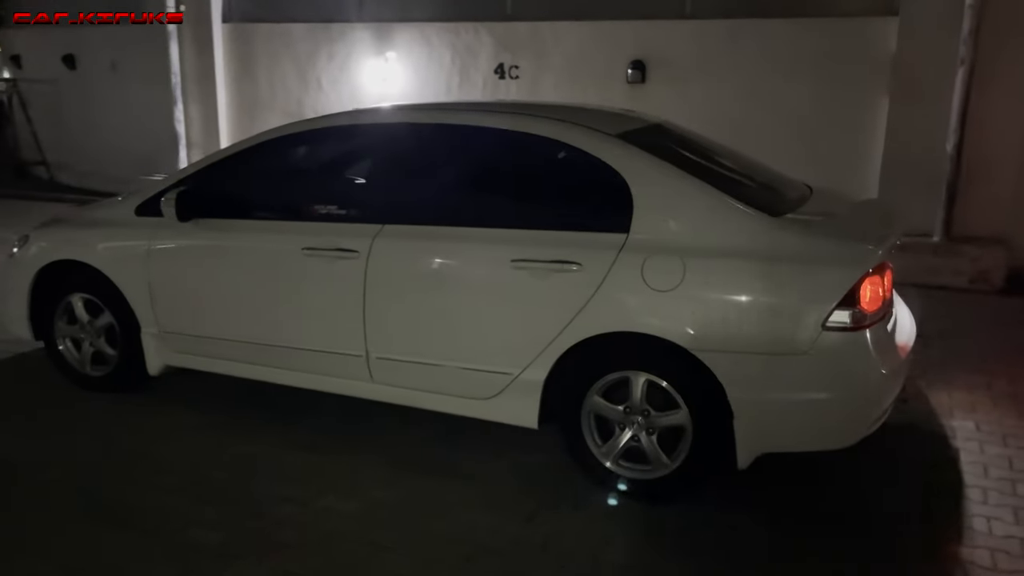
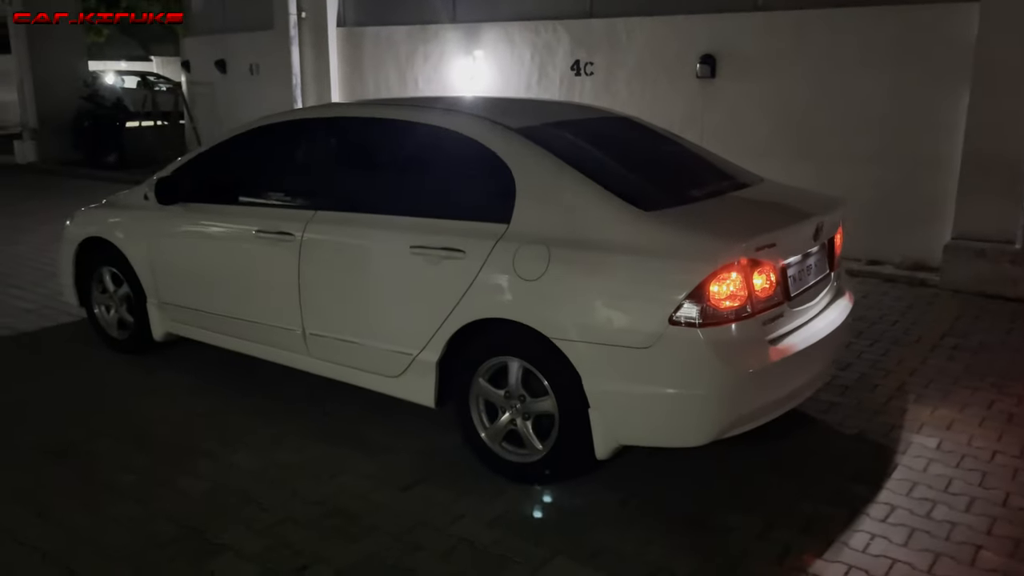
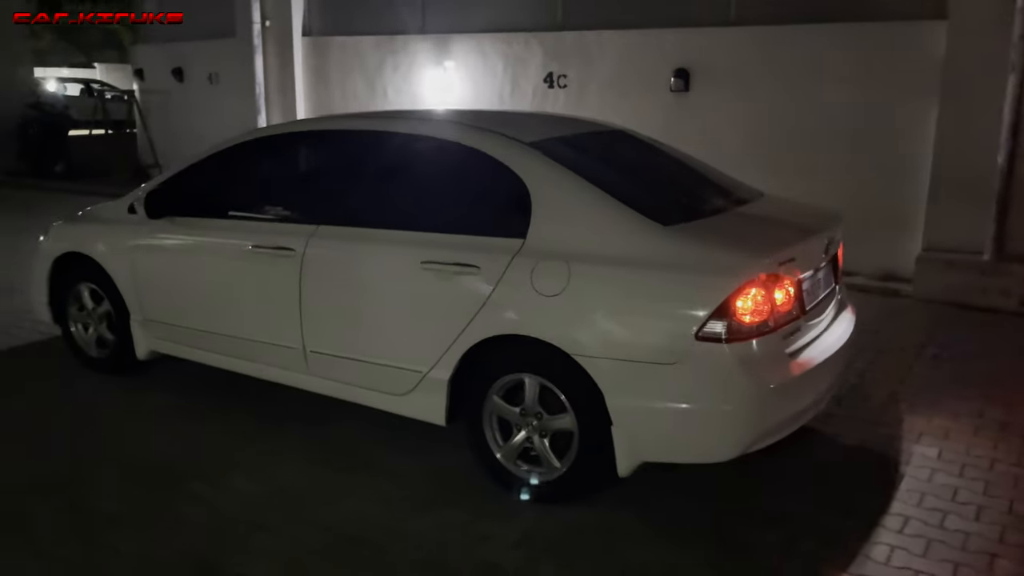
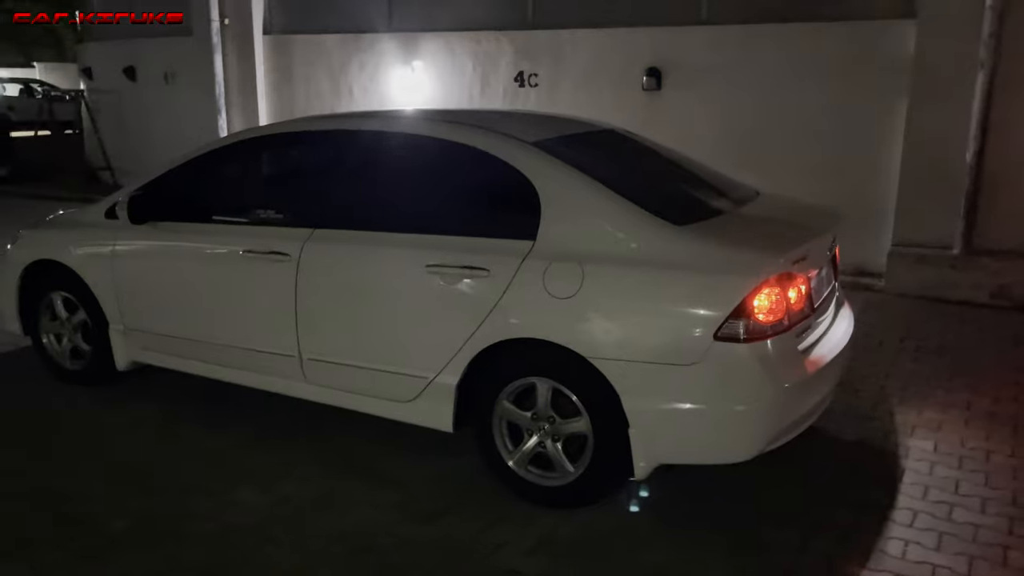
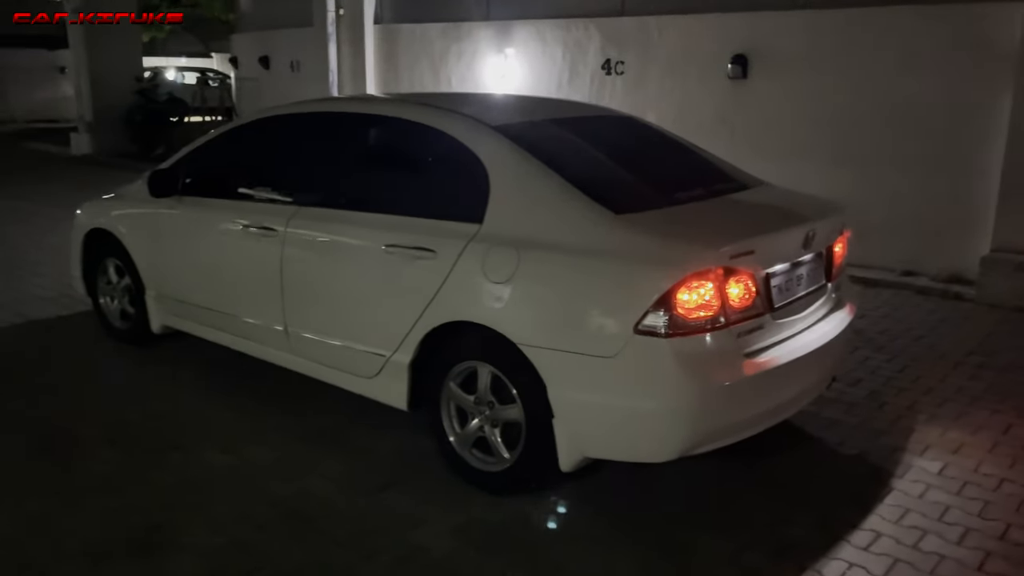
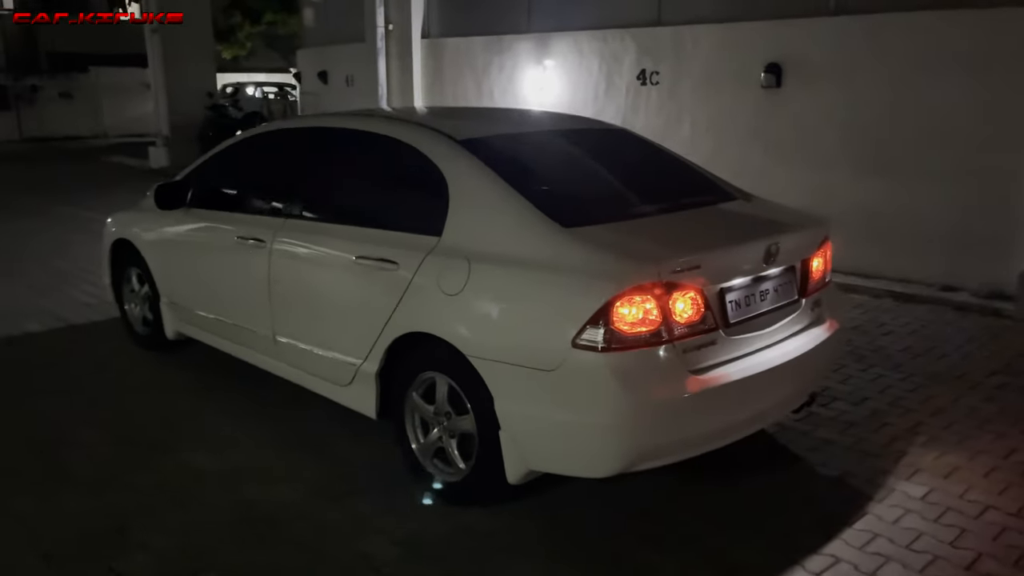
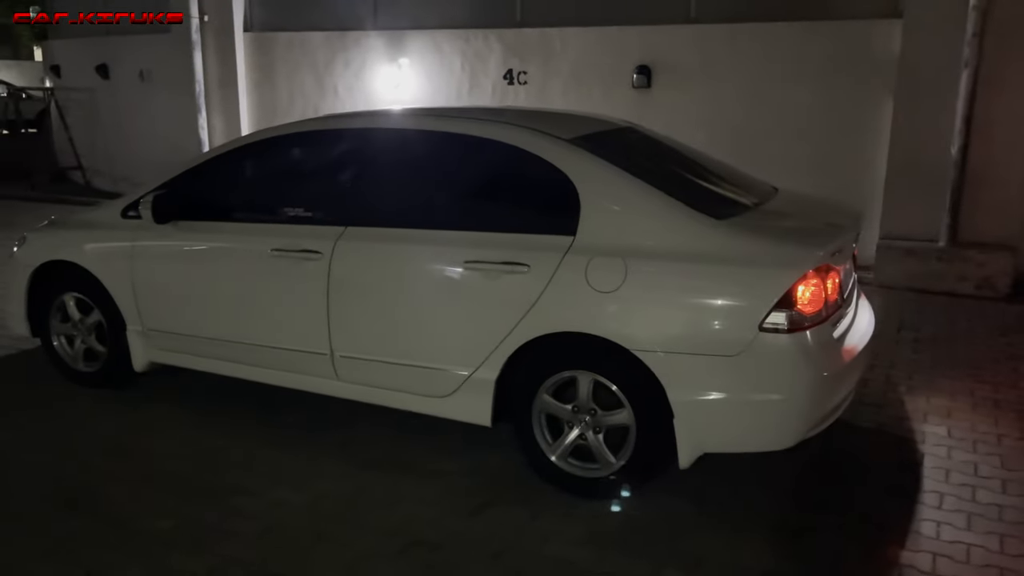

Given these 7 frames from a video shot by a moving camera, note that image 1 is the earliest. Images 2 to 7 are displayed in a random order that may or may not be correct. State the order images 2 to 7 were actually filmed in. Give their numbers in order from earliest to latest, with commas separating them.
7, 4, 3, 2, 5, 6
